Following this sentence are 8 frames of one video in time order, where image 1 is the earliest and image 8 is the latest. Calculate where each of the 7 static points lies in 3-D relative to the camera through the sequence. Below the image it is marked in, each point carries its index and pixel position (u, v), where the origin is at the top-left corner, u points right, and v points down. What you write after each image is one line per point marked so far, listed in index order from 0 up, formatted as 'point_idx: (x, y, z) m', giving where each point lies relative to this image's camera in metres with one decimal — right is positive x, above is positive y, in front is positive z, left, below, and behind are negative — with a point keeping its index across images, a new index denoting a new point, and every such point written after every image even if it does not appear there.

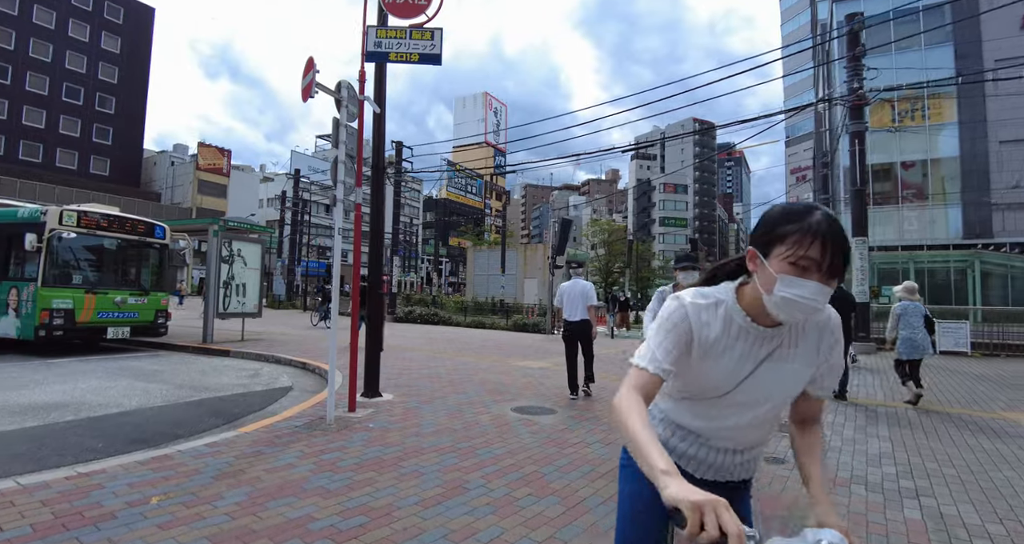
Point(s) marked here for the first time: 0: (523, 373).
0: (+0.2, -1.7, +8.5) m
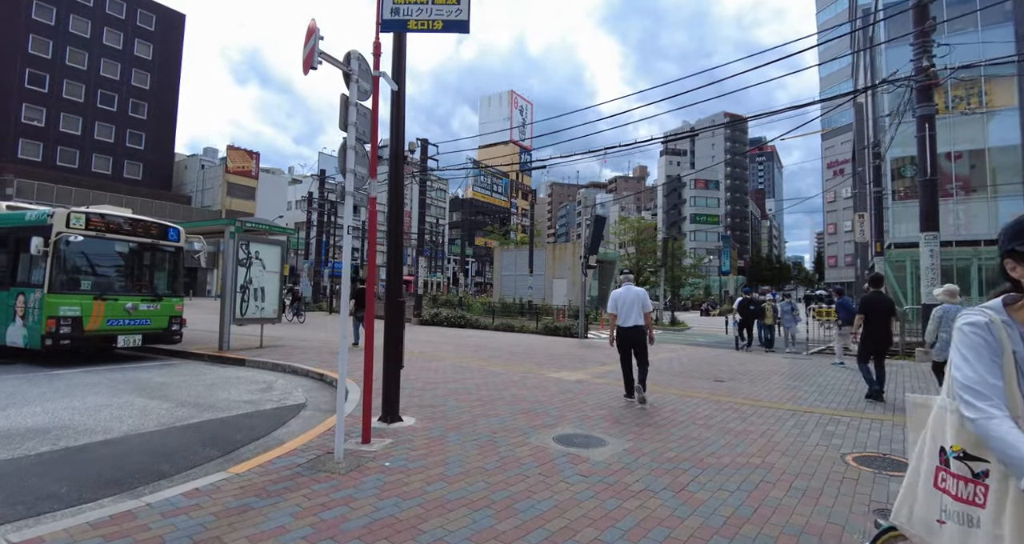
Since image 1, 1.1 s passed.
0: (+0.8, -1.7, +7.6) m
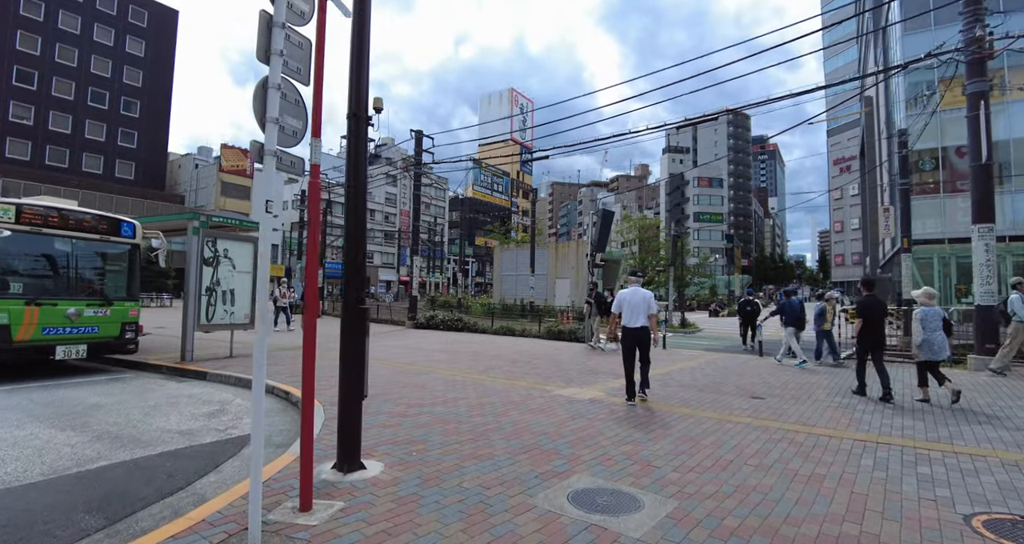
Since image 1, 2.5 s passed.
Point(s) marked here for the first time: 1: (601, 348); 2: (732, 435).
0: (+0.8, -1.7, +6.3) m
1: (+2.4, -2.1, +13.7) m
2: (+2.4, -1.8, +5.4) m
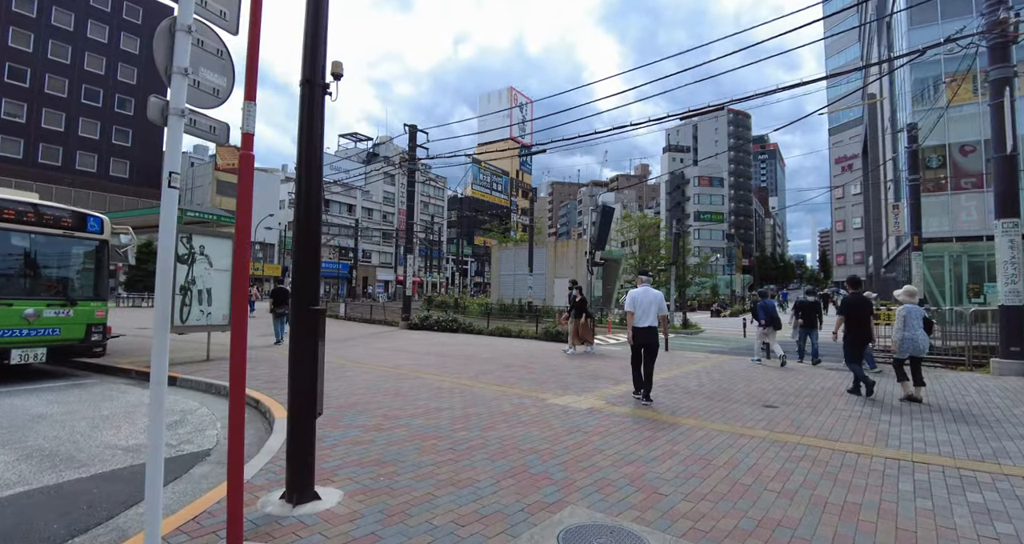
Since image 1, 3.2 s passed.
0: (+0.6, -1.7, +5.7) m
1: (+2.3, -2.1, +13.1) m
2: (+2.2, -1.7, +4.8) m
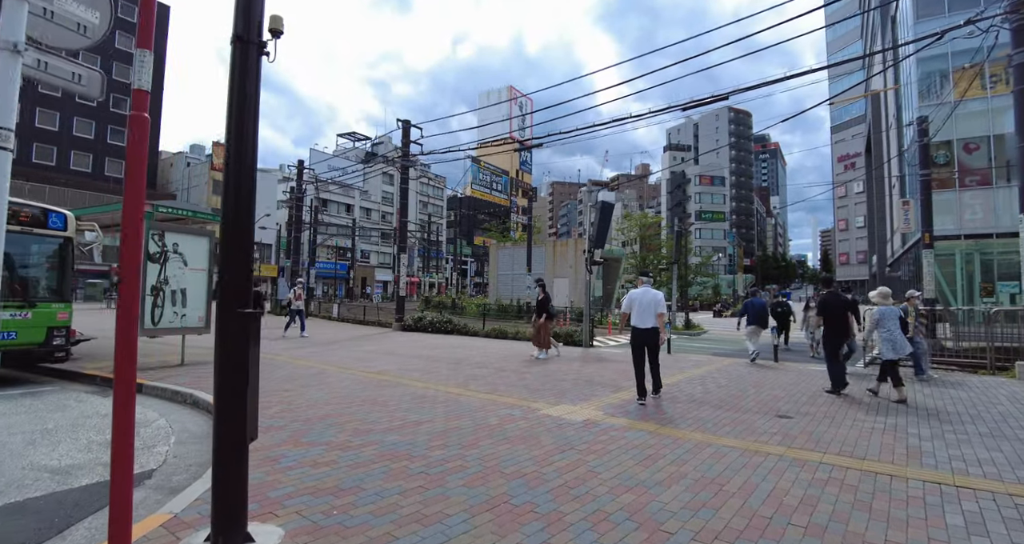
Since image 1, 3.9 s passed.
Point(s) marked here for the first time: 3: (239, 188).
0: (+0.5, -1.7, +5.1) m
1: (+2.2, -2.0, +12.5) m
2: (+2.1, -1.7, +4.2) m
3: (-1.5, +0.5, +2.8) m
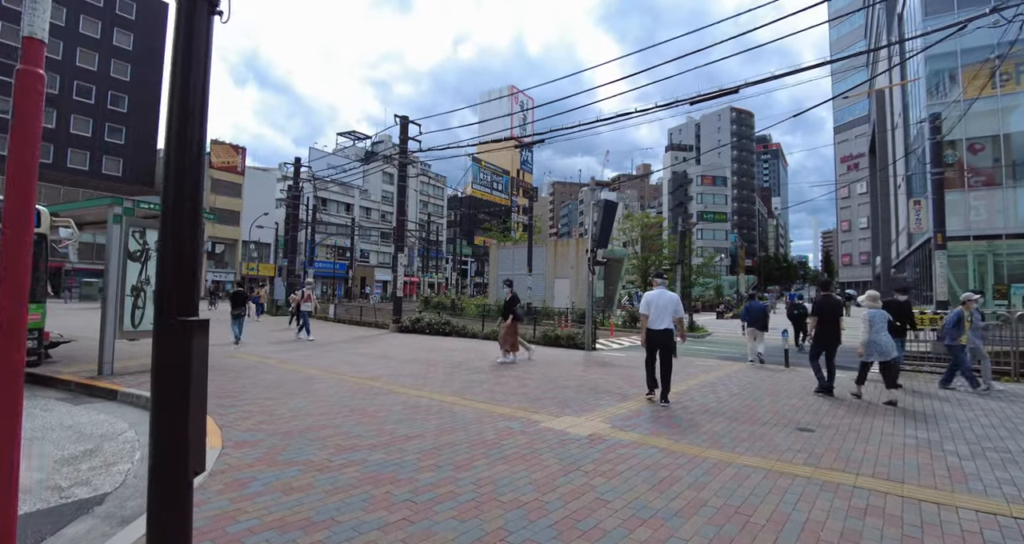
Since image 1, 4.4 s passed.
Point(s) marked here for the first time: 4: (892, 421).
0: (+0.5, -1.7, +4.7) m
1: (+2.2, -2.0, +12.0) m
2: (+2.1, -1.7, +3.7) m
3: (-1.5, +0.5, +2.3) m
4: (+4.8, -1.9, +6.3) m
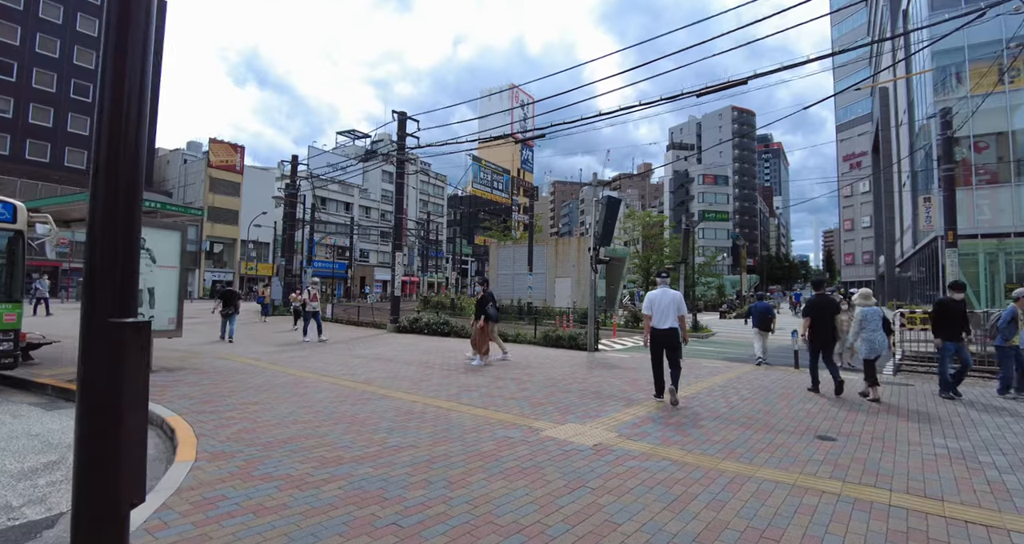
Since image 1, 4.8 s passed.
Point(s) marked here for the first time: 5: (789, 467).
0: (+0.5, -1.6, +4.3) m
1: (+2.2, -2.0, +11.7) m
2: (+2.1, -1.7, +3.3) m
3: (-1.5, +0.5, +2.0) m
4: (+4.8, -1.8, +5.9) m
5: (+2.5, -1.7, +4.6) m
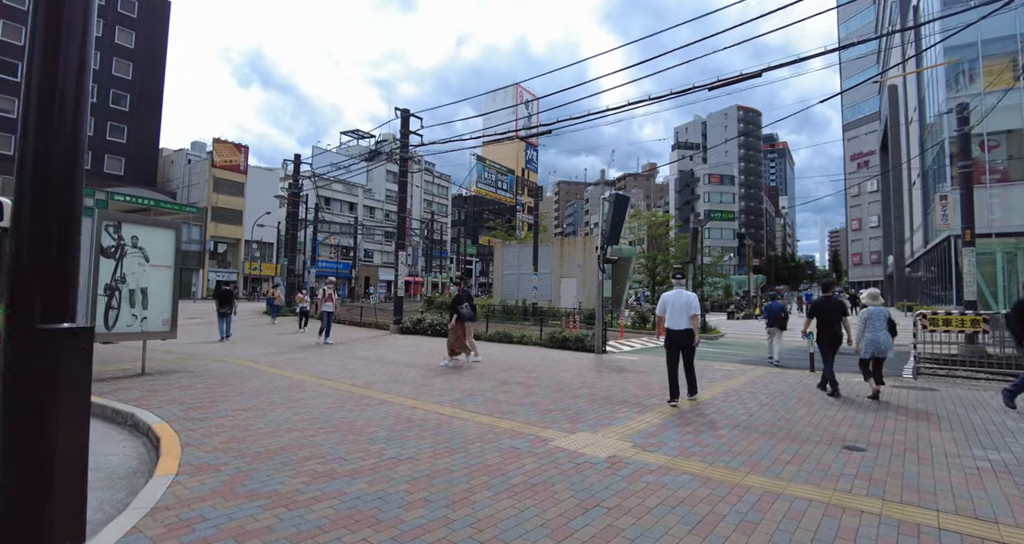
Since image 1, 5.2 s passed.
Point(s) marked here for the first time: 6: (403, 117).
0: (+0.5, -1.6, +3.9) m
1: (+2.3, -2.0, +11.3) m
2: (+2.1, -1.7, +3.0) m
3: (-1.5, +0.5, +1.6) m
4: (+4.8, -1.8, +5.5) m
5: (+2.6, -1.7, +4.2) m
6: (-3.9, +5.6, +18.3) m
